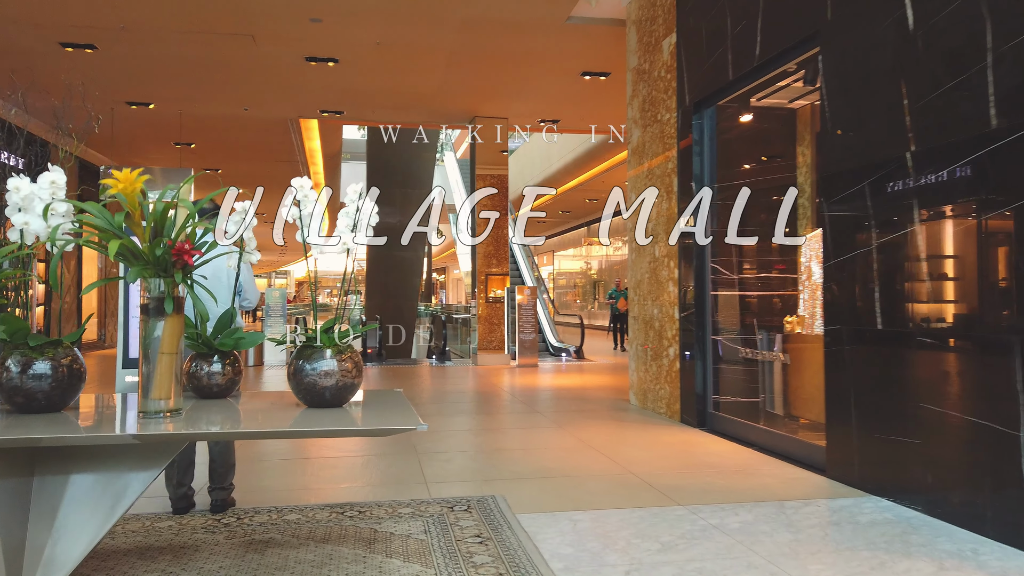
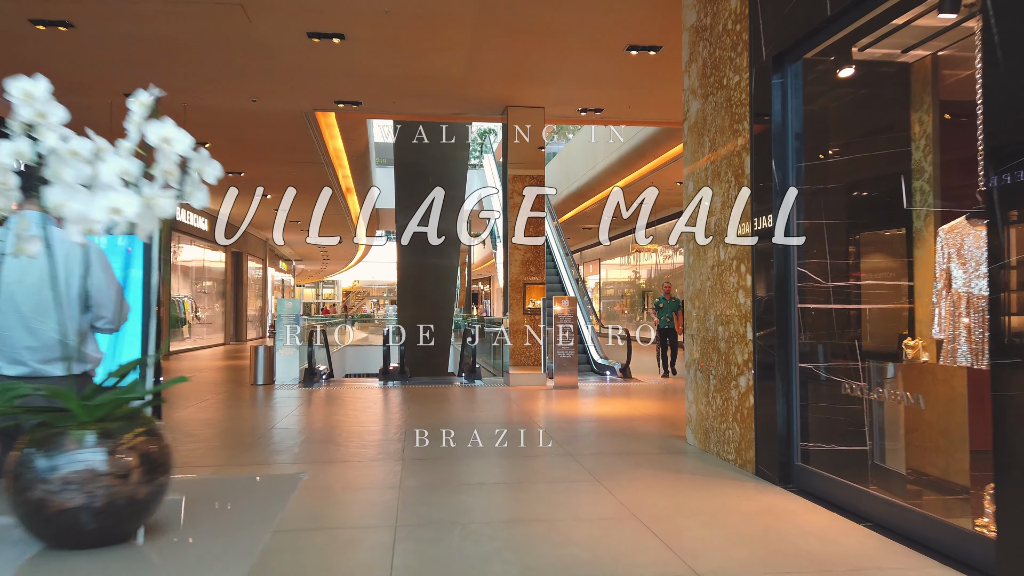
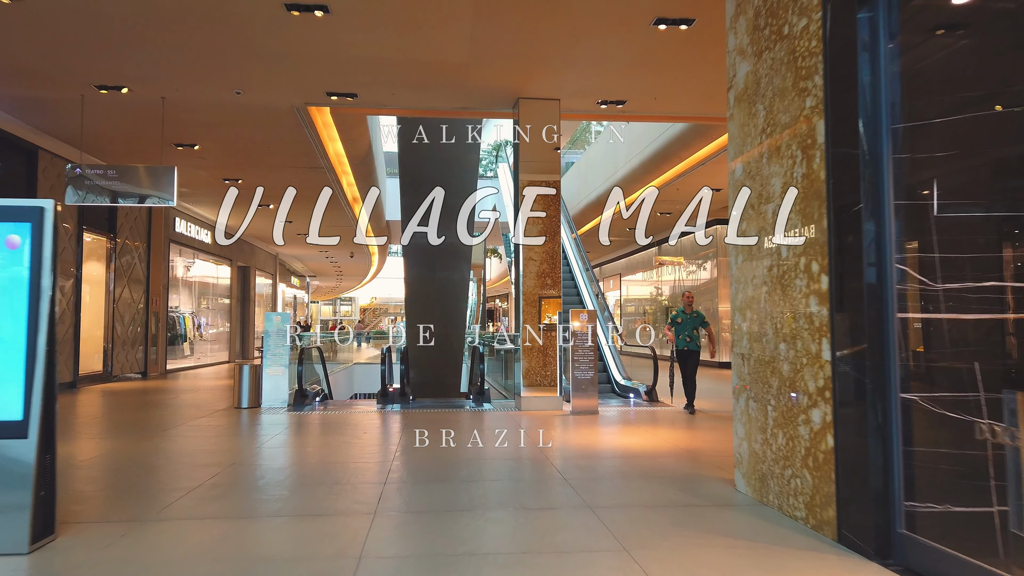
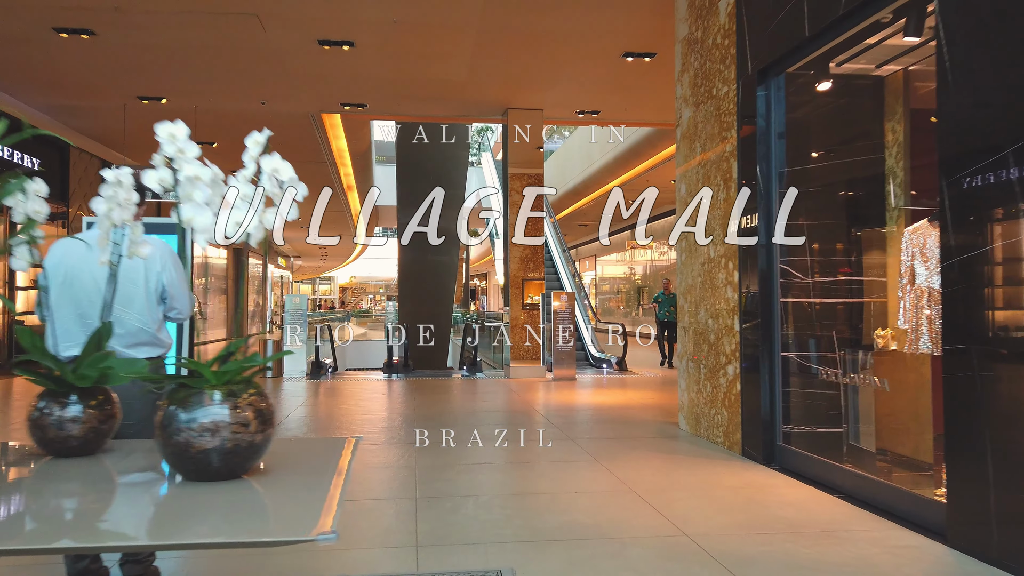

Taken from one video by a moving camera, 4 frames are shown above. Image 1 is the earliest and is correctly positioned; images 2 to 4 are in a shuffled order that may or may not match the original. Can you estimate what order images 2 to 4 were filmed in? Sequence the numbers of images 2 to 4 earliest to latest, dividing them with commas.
4, 2, 3
